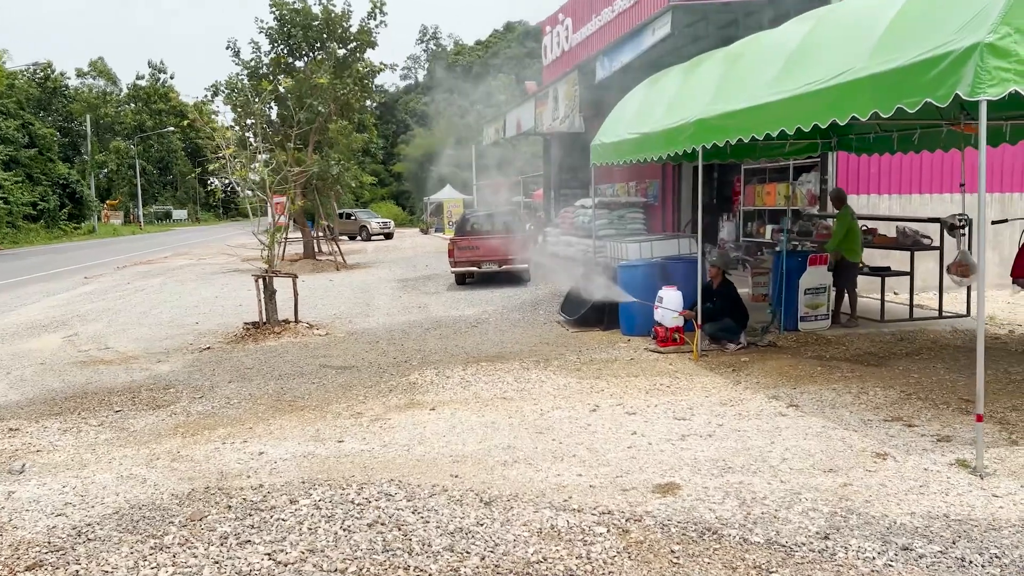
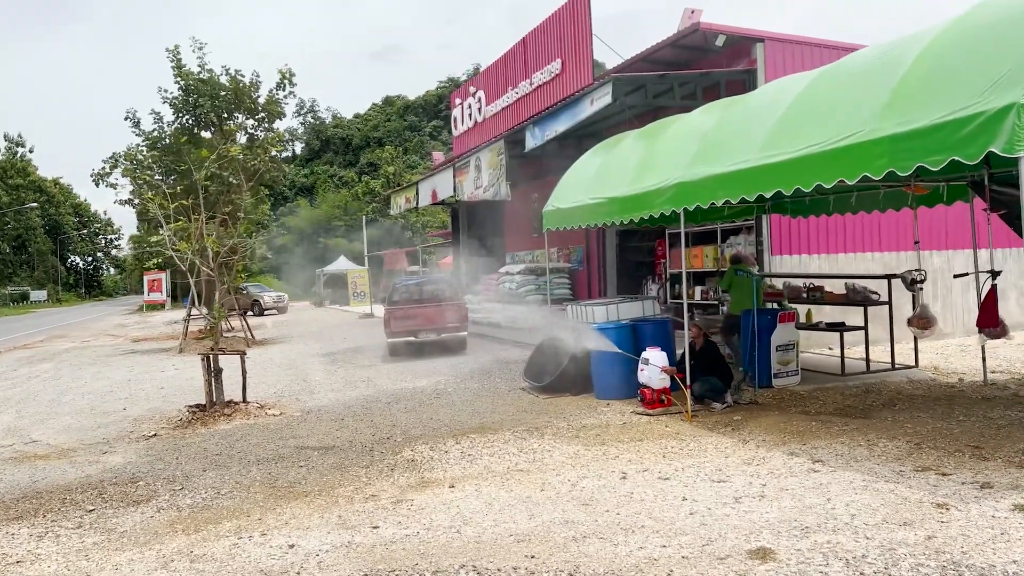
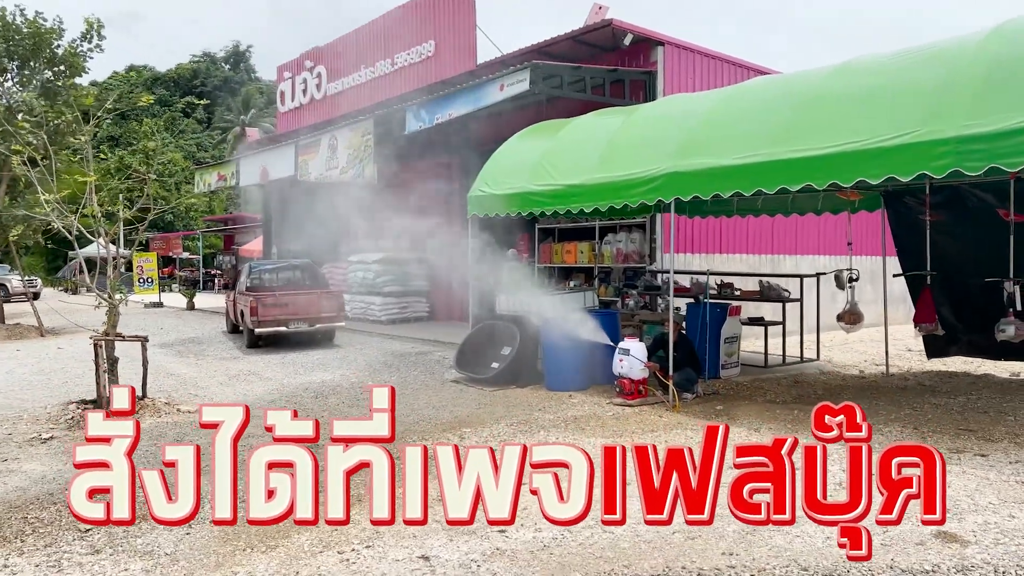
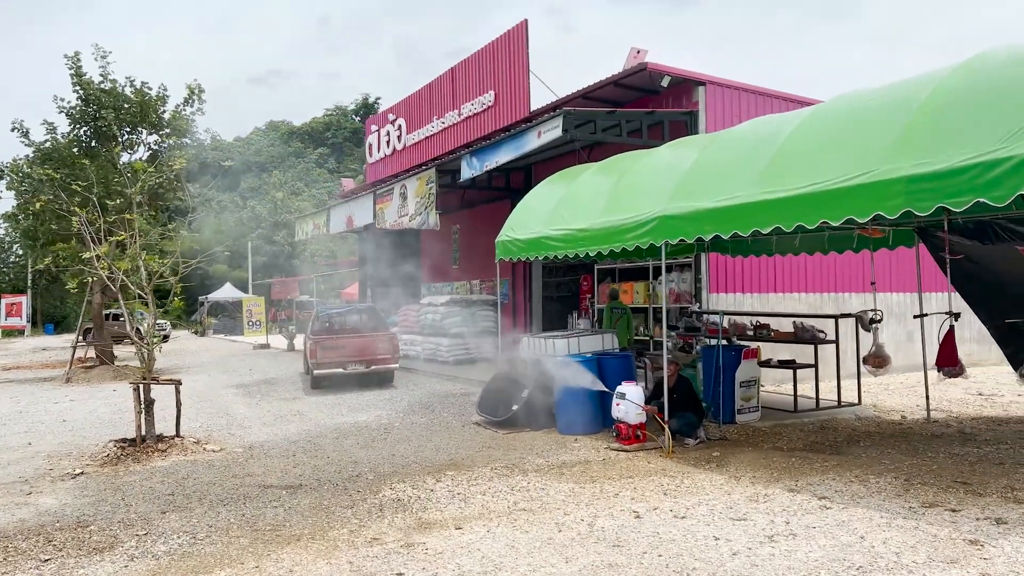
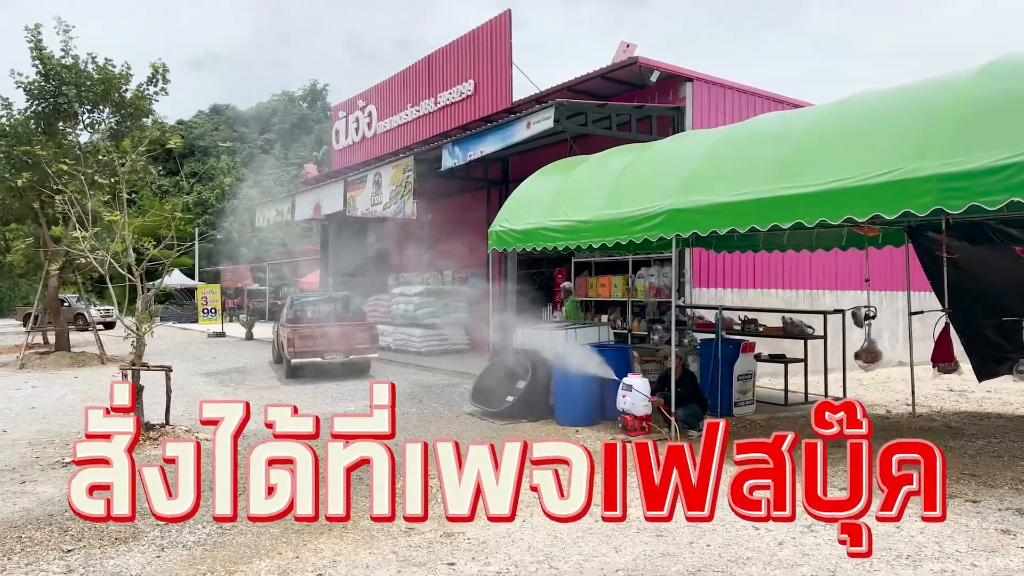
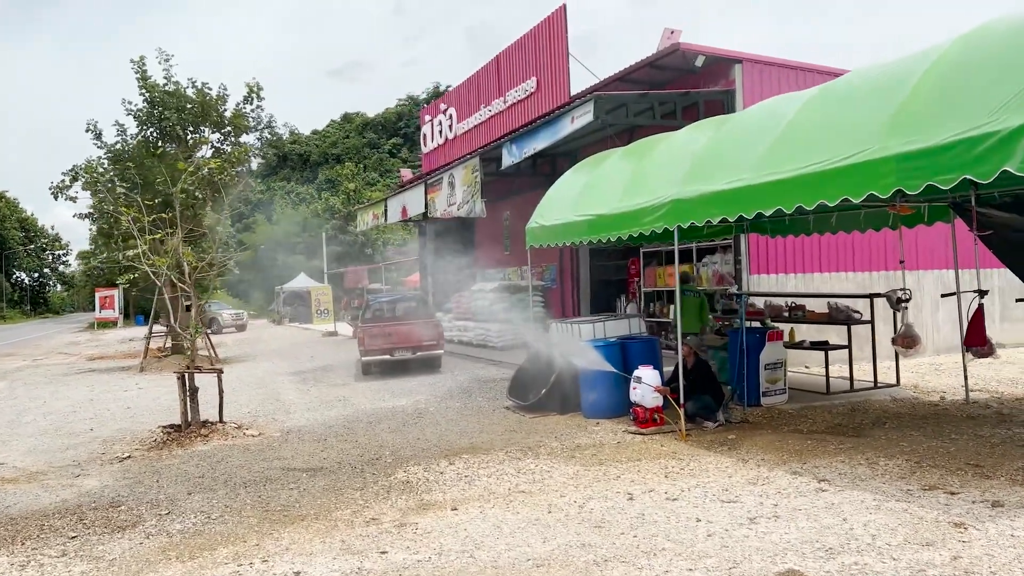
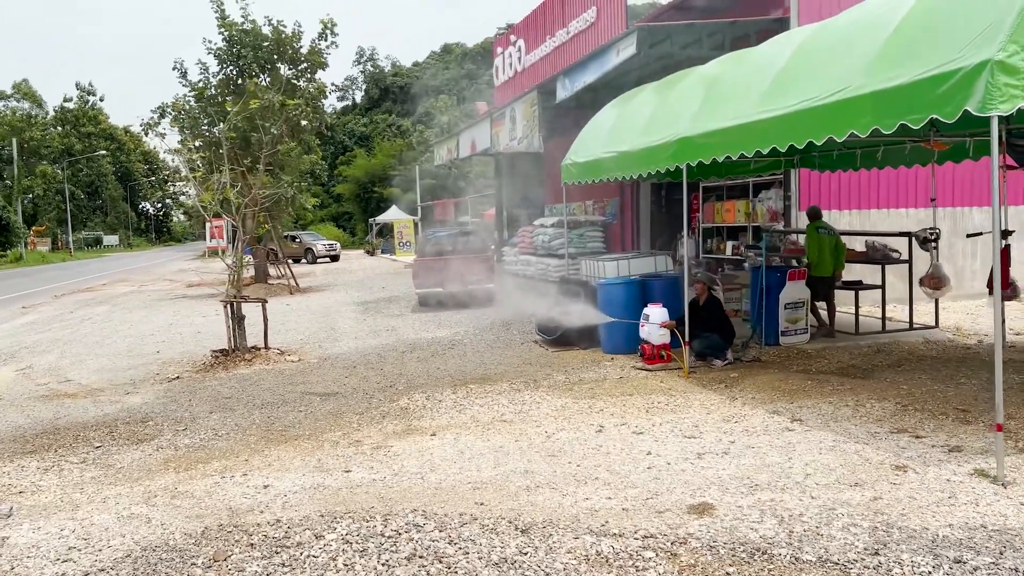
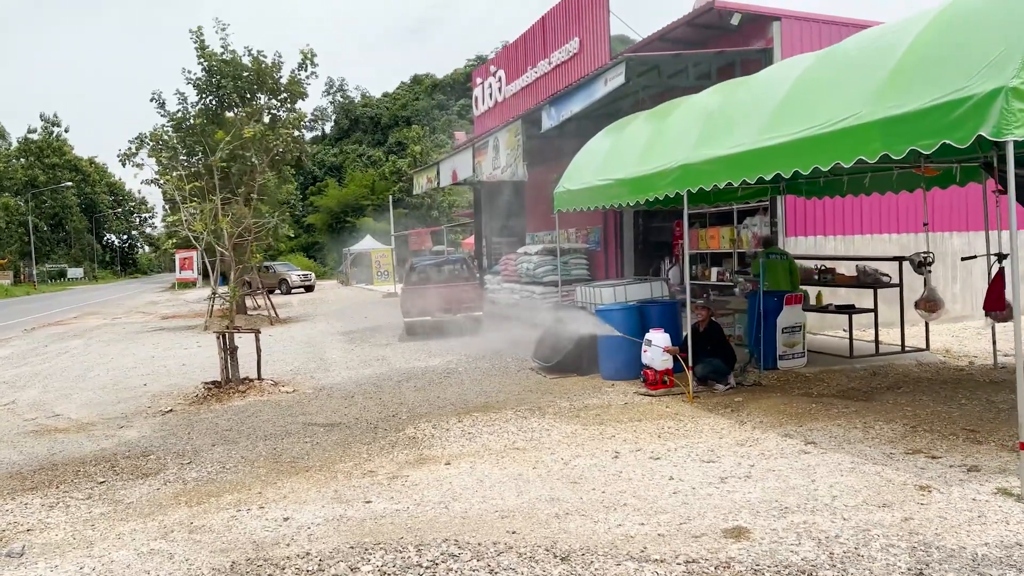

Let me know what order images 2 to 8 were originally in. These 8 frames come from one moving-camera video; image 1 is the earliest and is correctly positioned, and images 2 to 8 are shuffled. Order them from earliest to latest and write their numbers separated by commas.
7, 8, 2, 6, 4, 5, 3
